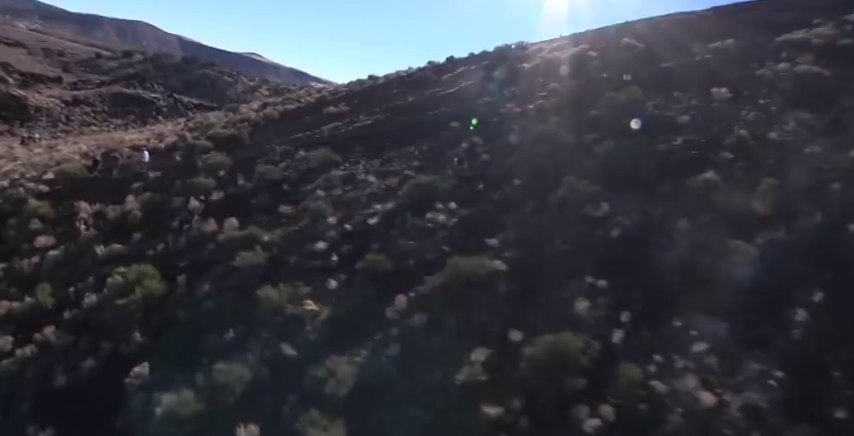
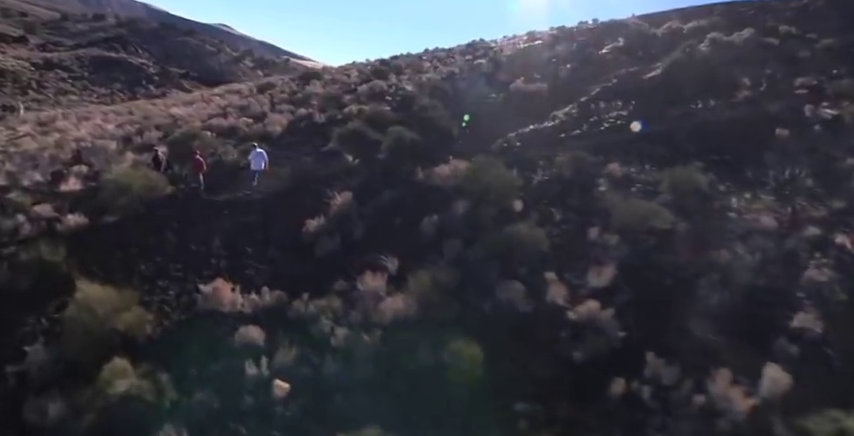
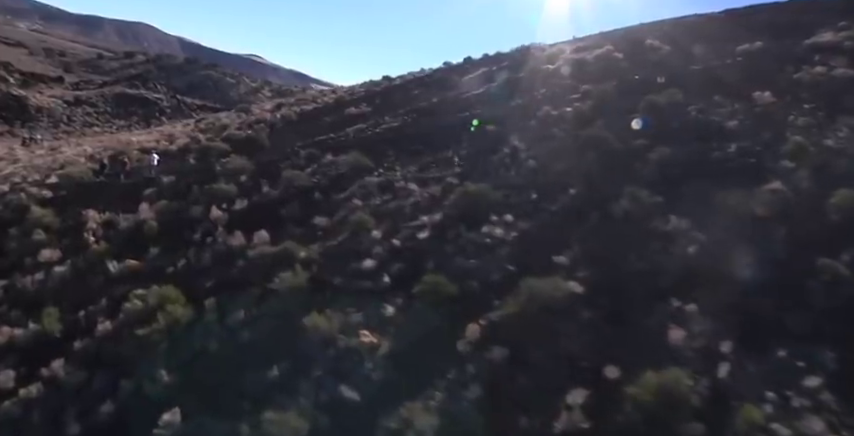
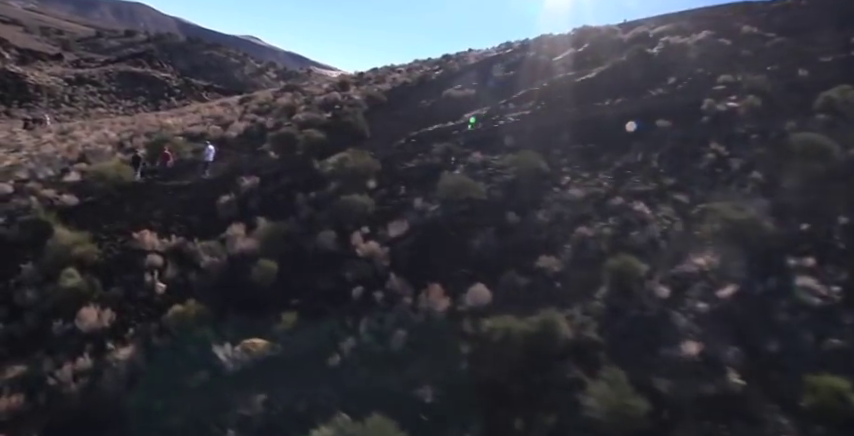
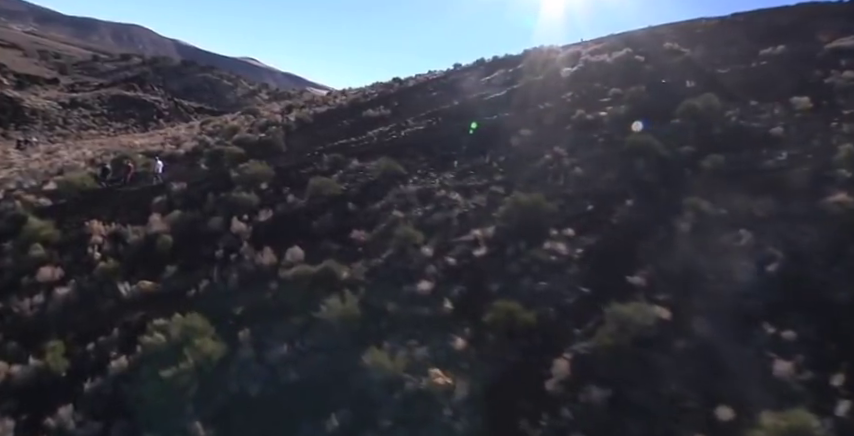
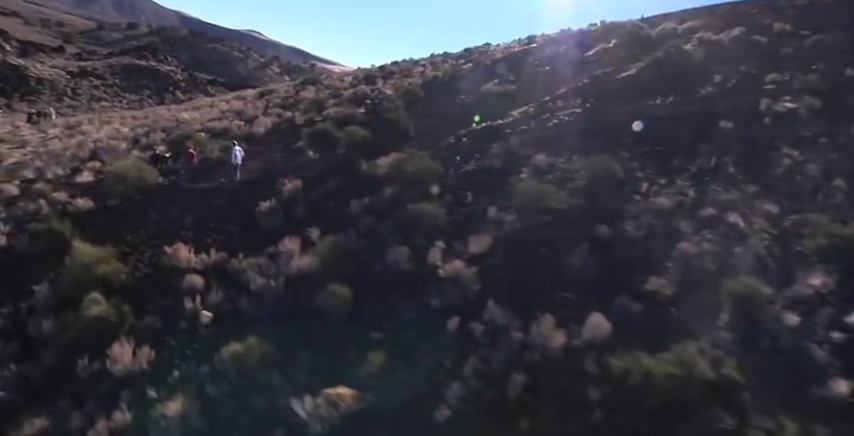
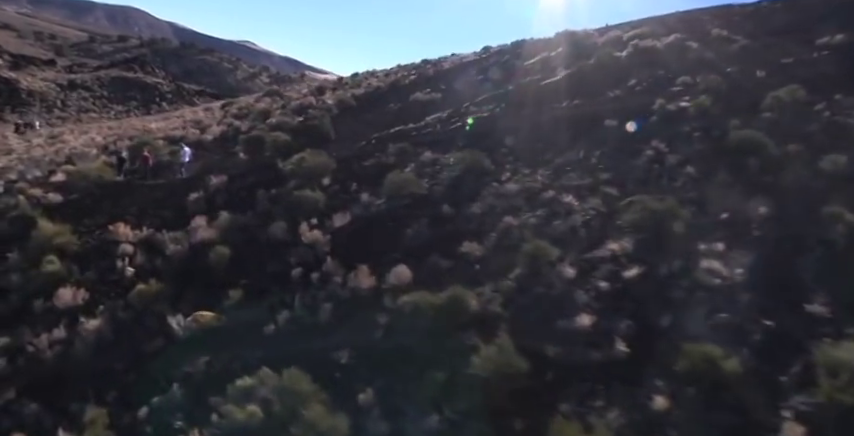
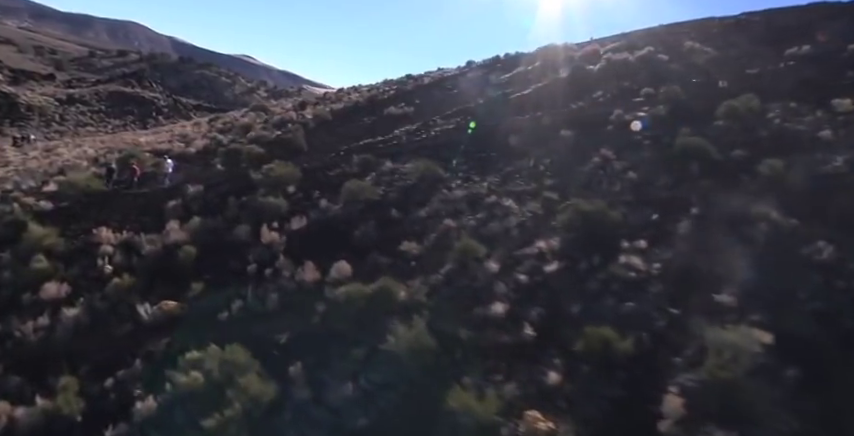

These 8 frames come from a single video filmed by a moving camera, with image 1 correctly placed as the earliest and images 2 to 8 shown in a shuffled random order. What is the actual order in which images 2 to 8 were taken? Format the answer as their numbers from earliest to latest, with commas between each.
3, 5, 8, 7, 4, 6, 2
